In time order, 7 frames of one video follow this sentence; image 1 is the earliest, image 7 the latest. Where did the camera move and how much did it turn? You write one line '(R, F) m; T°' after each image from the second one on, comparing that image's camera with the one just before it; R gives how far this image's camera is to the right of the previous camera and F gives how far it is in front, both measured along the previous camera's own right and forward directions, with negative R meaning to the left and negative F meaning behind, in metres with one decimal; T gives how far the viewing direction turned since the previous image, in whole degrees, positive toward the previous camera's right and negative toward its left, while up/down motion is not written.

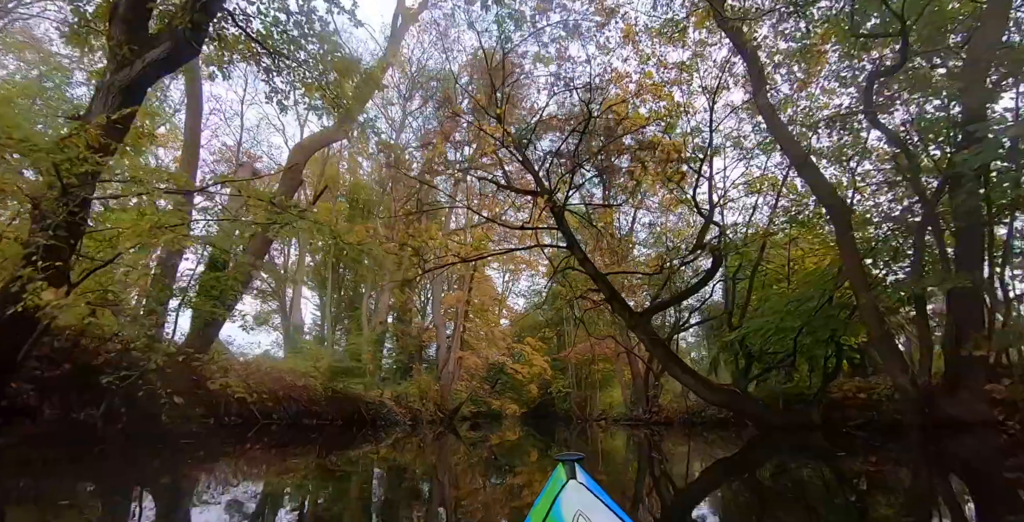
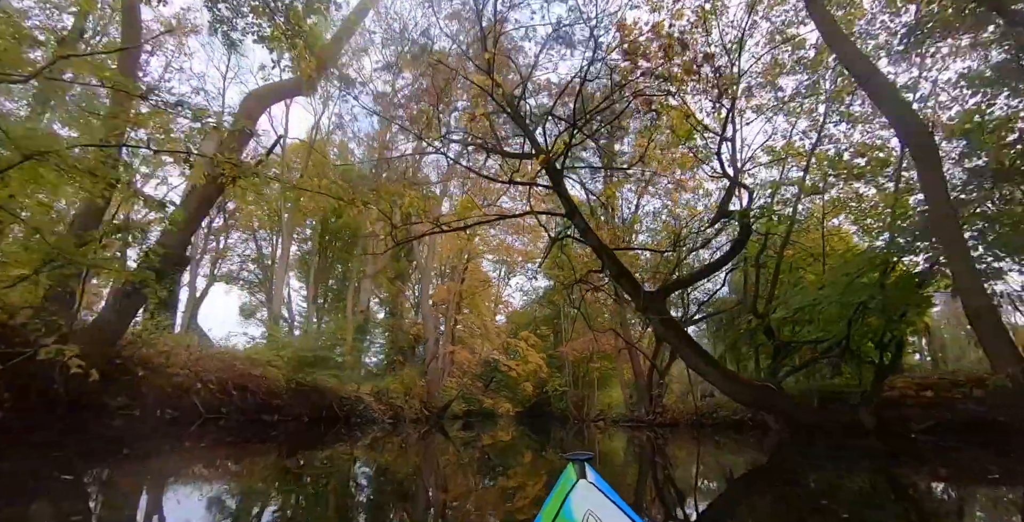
(+0.1, +1.0) m; 0°
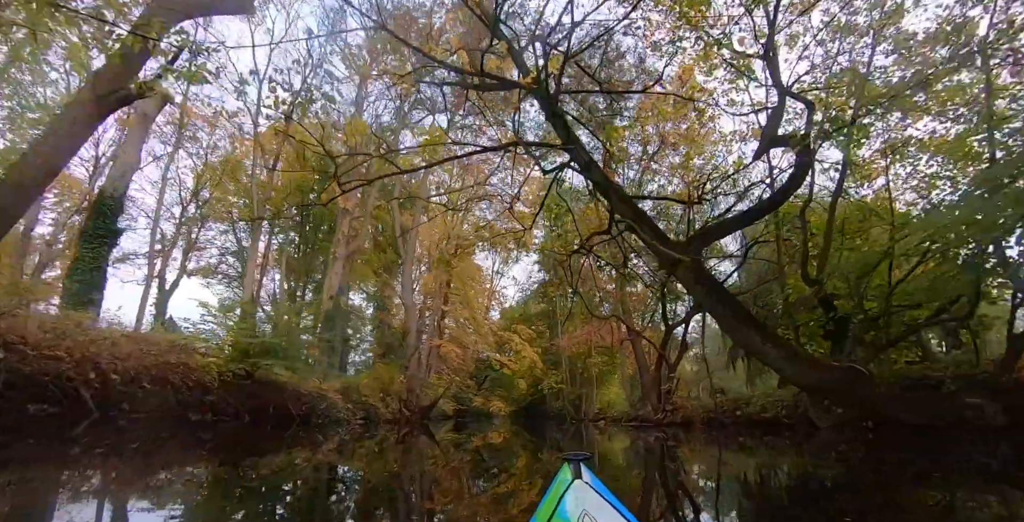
(+0.1, +1.4) m; 0°
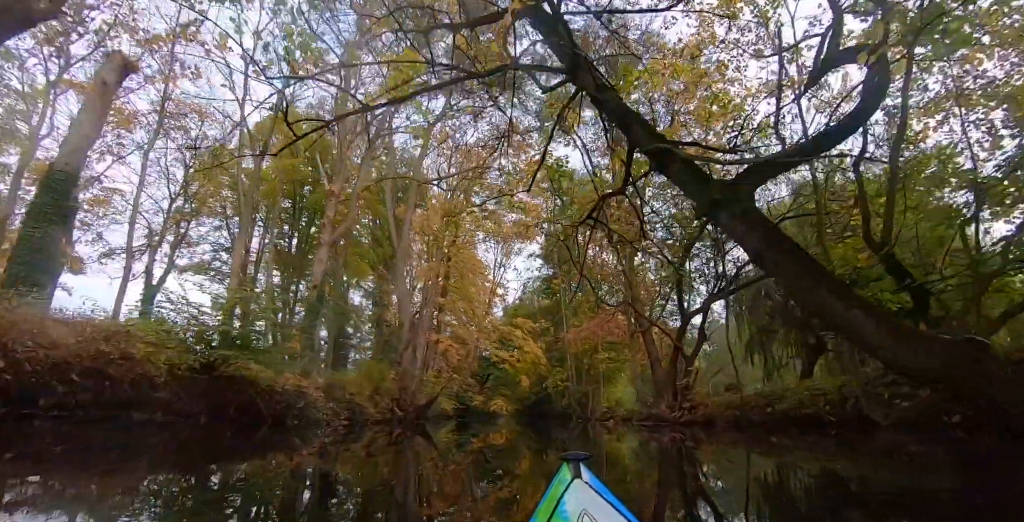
(+0.1, +0.9) m; 0°
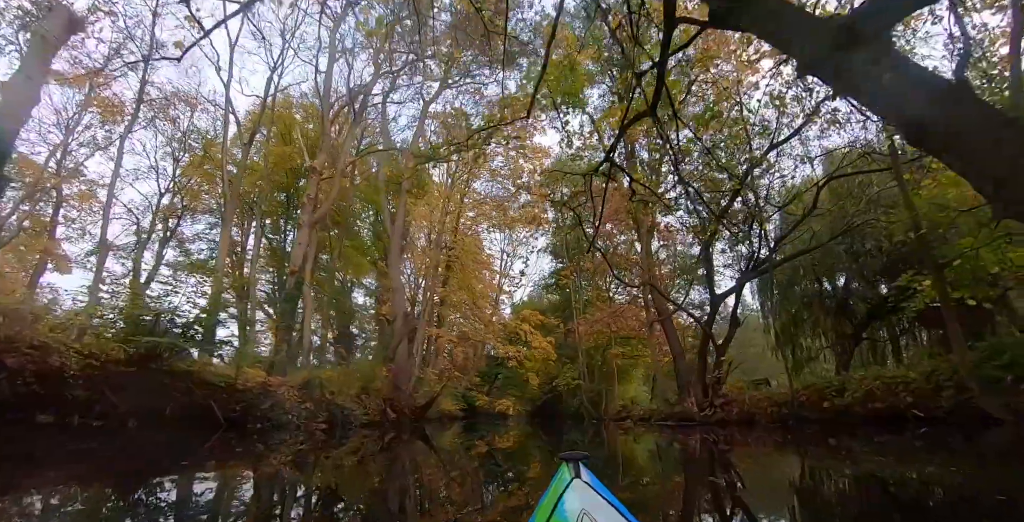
(+0.1, +1.1) m; -1°
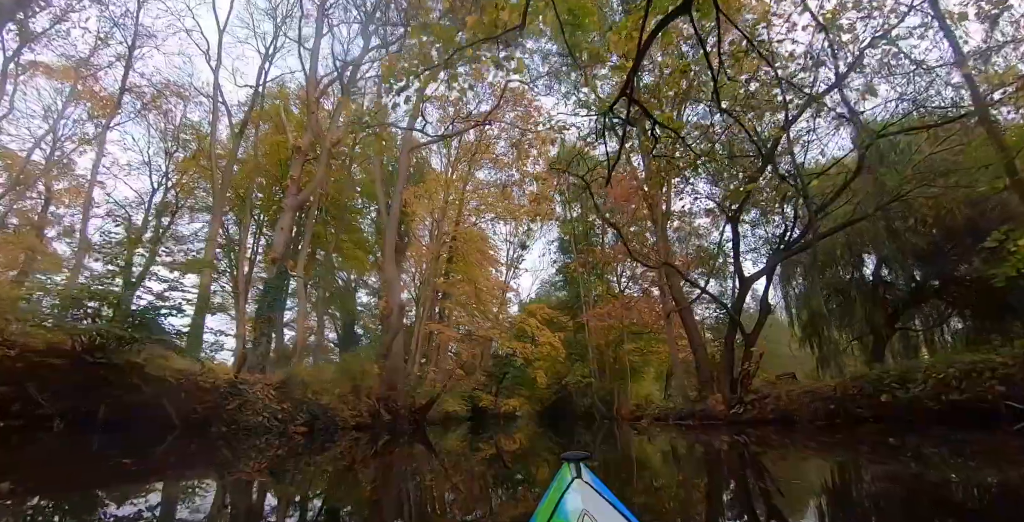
(+0.1, +0.8) m; -1°
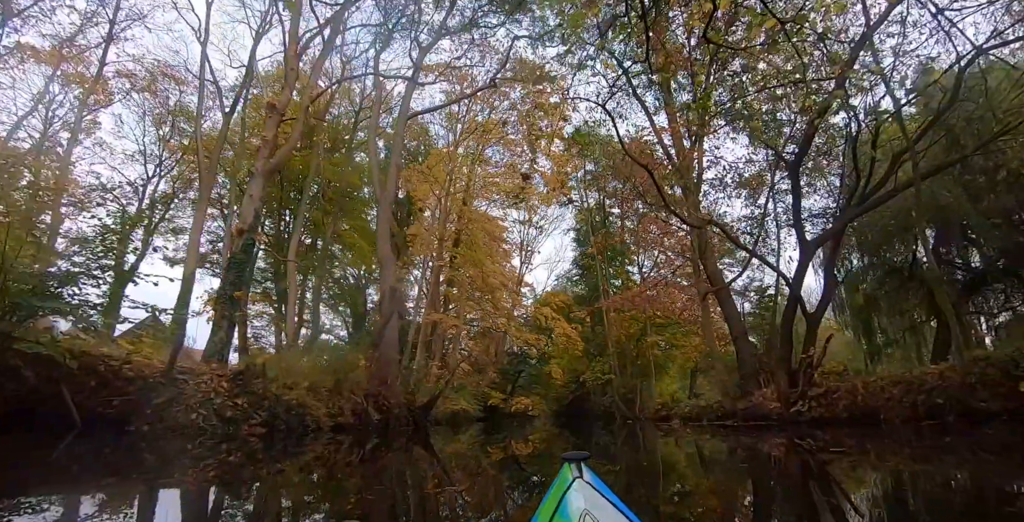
(+0.1, +1.2) m; -2°
